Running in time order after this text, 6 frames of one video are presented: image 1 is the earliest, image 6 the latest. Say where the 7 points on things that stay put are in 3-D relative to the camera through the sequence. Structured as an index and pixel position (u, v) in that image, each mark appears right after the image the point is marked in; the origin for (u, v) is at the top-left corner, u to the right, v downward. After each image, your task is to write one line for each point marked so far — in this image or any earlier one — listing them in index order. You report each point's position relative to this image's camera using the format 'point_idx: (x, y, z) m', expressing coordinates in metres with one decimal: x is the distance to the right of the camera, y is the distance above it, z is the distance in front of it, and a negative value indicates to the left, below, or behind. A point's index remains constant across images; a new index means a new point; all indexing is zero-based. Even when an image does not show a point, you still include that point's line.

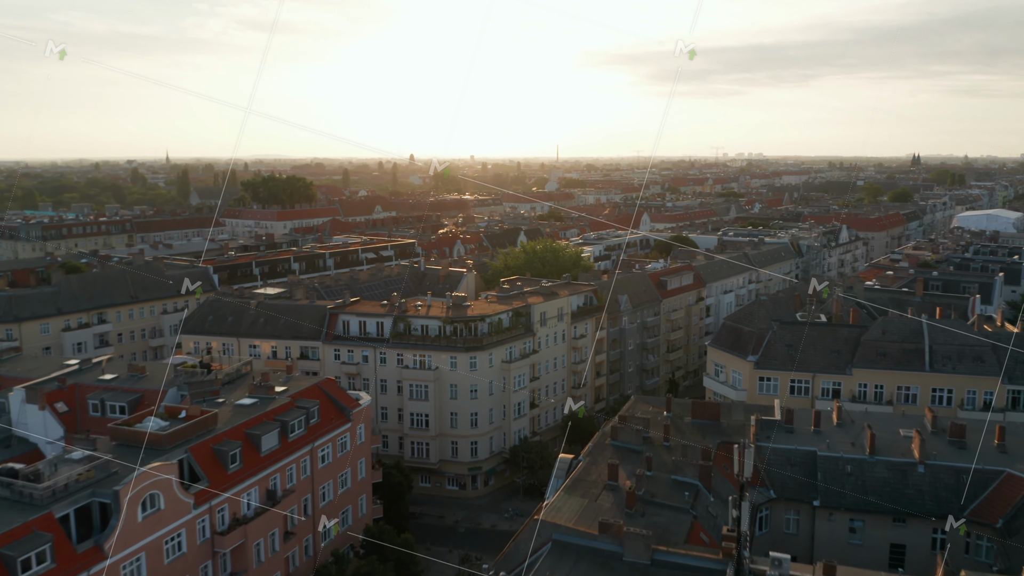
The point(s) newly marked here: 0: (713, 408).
0: (+4.5, -2.7, +18.4) m
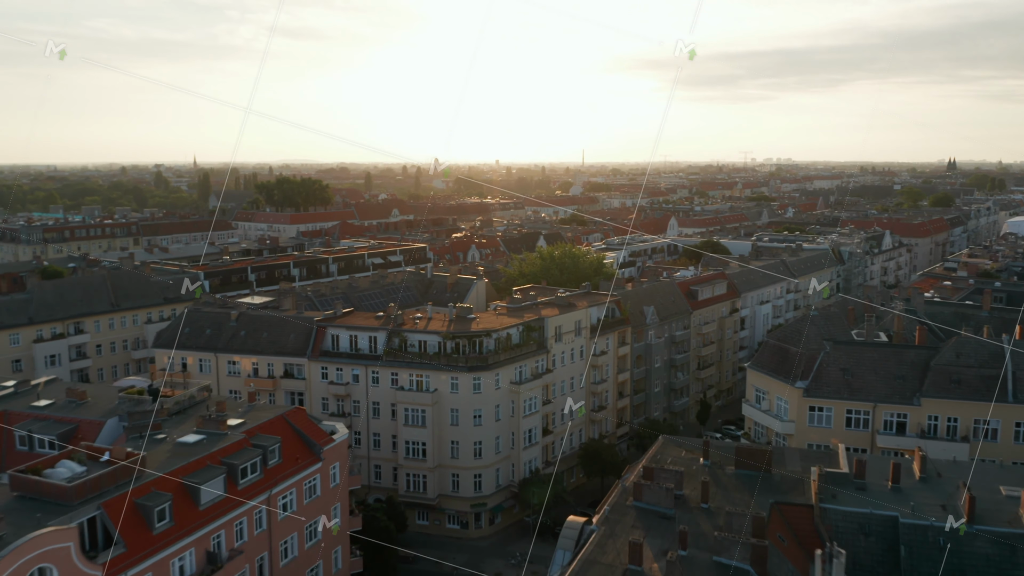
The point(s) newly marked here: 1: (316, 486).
0: (+4.5, -3.0, +14.6) m
1: (-4.2, -4.2, +17.5) m
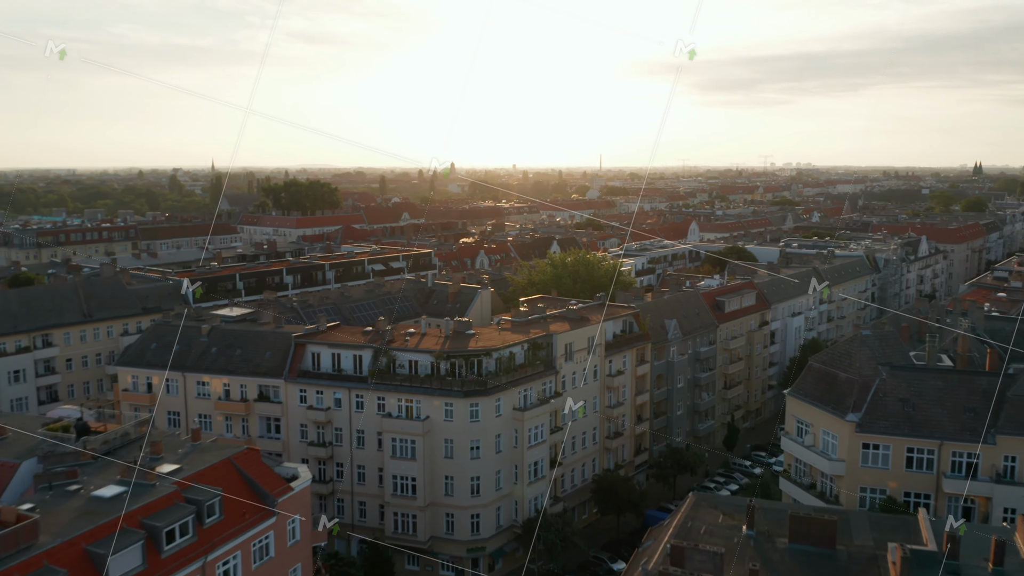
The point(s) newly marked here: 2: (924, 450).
0: (+4.3, -3.3, +11.4) m
1: (-4.3, -4.5, +14.4) m
2: (+9.2, -3.6, +18.4) m
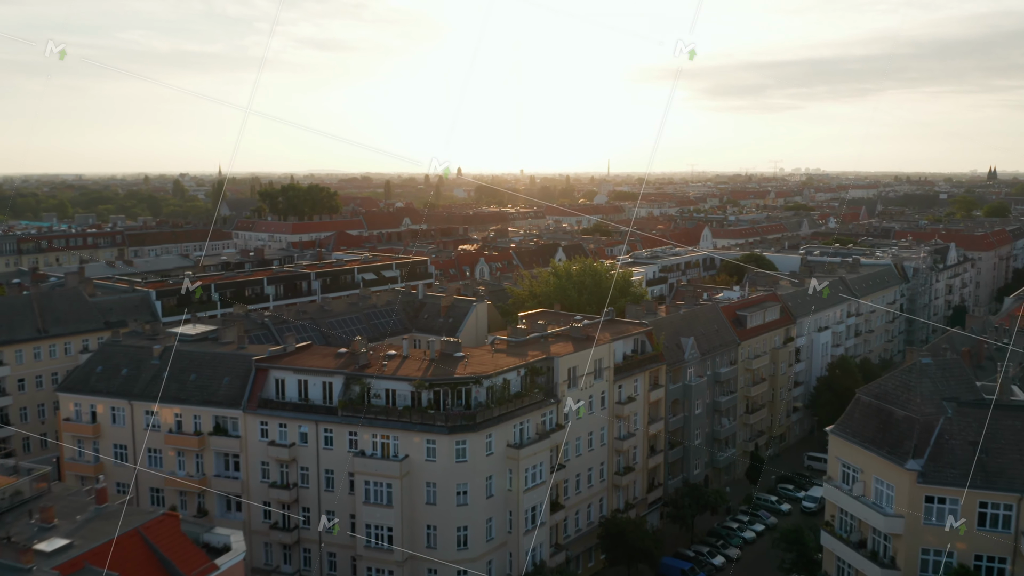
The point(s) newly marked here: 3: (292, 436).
0: (+4.1, -3.6, +8.1) m
1: (-4.5, -4.9, +11.3) m
2: (+9.0, -4.0, +15.1) m
3: (-5.3, -3.6, +19.7) m
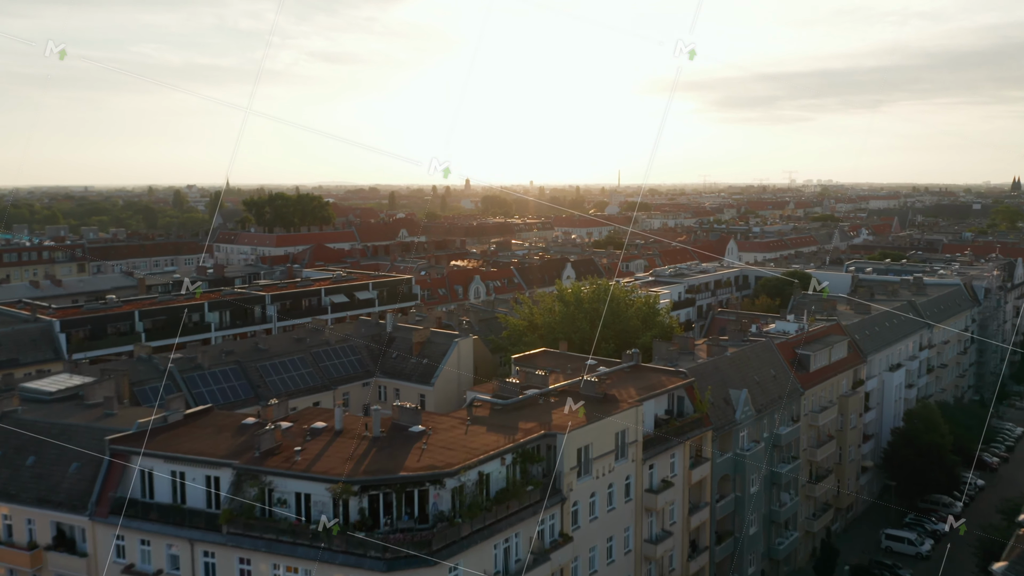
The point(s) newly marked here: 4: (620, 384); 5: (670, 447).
0: (+3.6, -4.2, +1.3) m
1: (-4.9, -5.5, +4.6) m
2: (+8.7, -4.7, +8.2) m
3: (-5.6, -4.3, +13.0) m
4: (+2.3, -2.0, +17.4) m
5: (+3.2, -3.2, +16.7) m
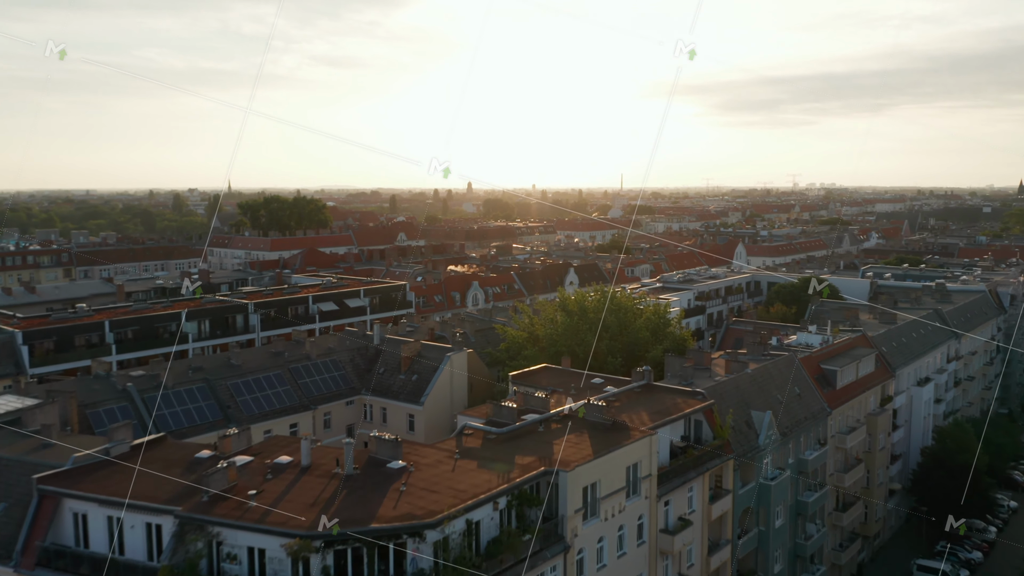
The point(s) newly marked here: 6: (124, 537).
0: (+3.5, -4.3, -0.7) m
1: (-5.0, -5.6, +2.6) m
2: (+8.6, -4.9, +6.2) m
3: (-5.7, -4.5, +11.0) m
4: (+2.2, -2.2, +15.4) m
5: (+3.2, -3.4, +14.7) m
6: (-5.3, -3.4, +11.2) m
